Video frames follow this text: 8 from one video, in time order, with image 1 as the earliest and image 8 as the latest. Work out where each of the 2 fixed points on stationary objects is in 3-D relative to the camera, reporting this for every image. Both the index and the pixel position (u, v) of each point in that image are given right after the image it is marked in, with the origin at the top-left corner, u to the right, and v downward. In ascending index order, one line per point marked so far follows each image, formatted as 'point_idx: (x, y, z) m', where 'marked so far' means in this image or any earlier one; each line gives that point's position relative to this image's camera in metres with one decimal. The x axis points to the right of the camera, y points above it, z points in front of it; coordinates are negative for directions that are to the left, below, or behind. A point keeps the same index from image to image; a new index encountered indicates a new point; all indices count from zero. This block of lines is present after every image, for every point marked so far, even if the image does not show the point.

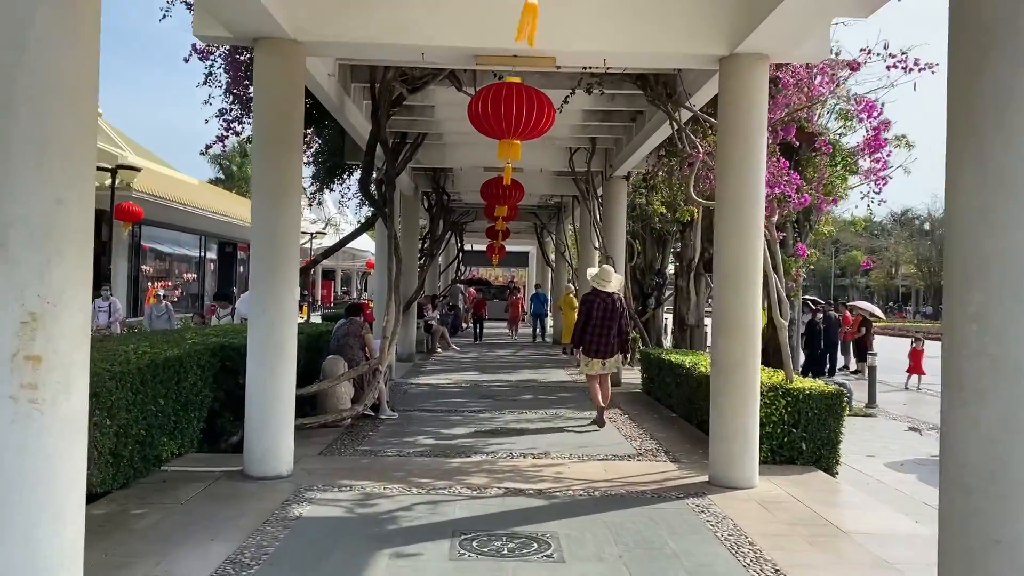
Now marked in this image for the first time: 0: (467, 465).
0: (-0.3, -1.3, +6.0) m
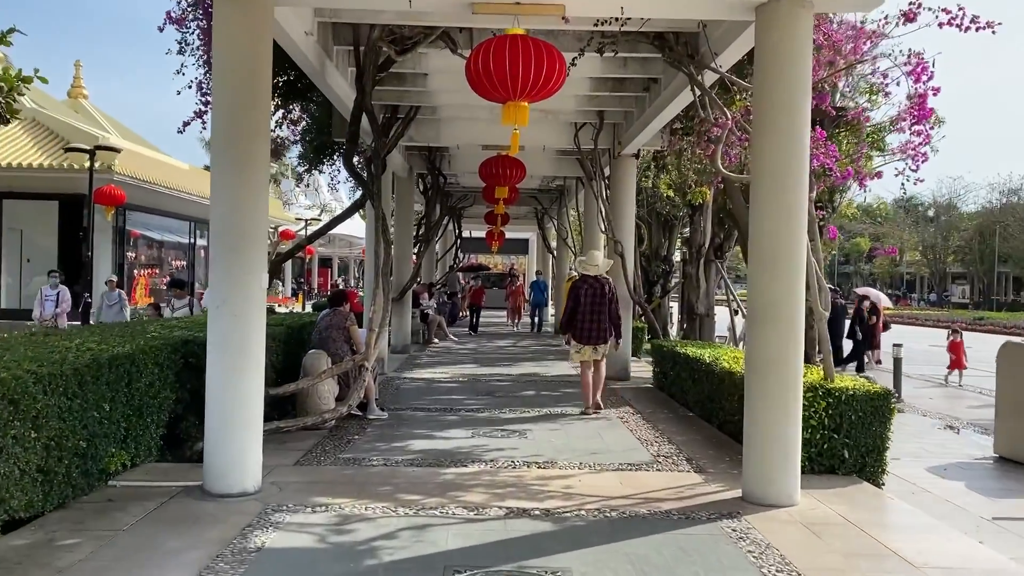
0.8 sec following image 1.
0: (-0.3, -1.2, +5.2) m
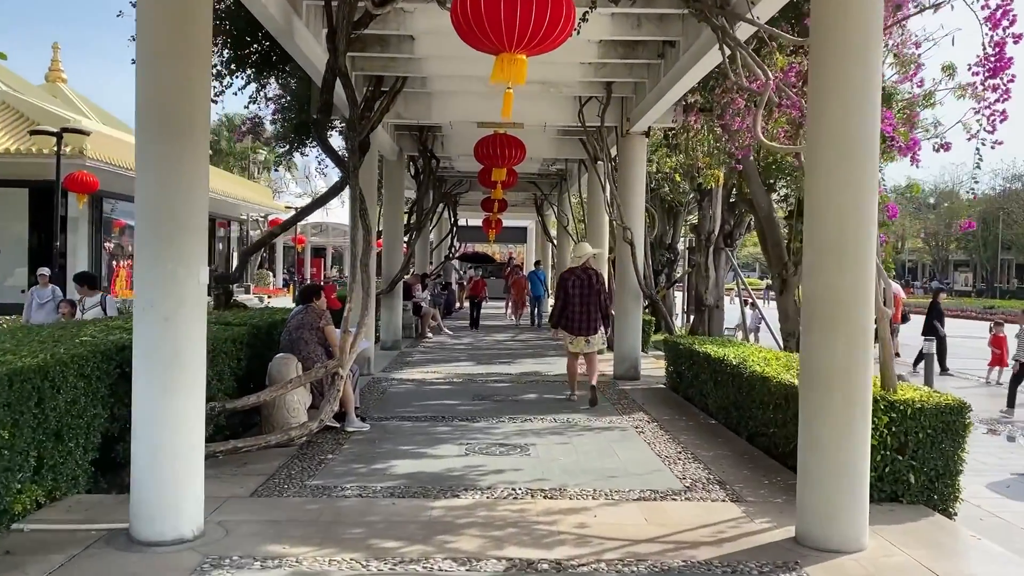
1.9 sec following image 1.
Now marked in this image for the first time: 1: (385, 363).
0: (-0.3, -1.2, +4.3) m
1: (-1.6, -1.0, +10.7) m
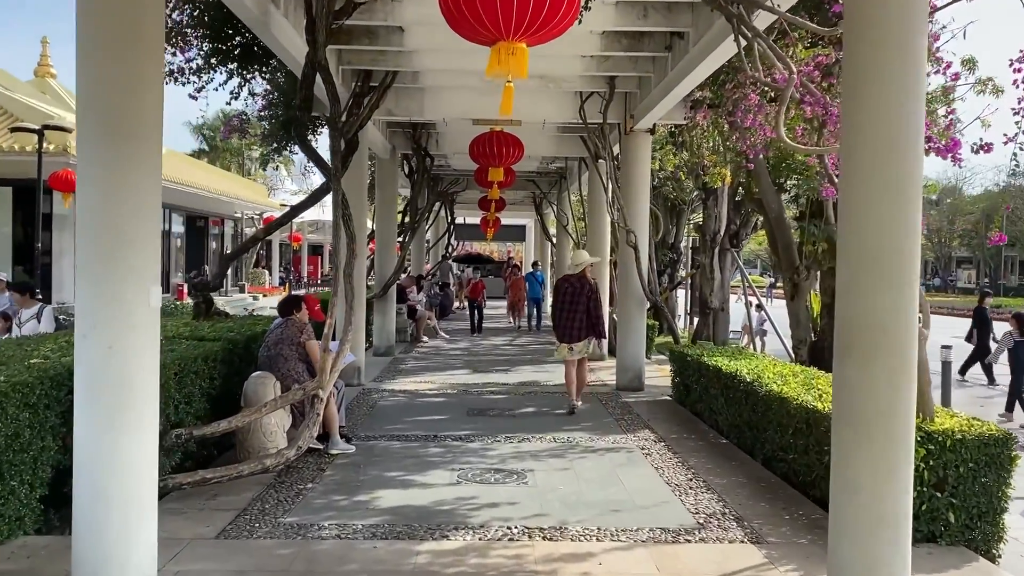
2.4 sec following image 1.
0: (-0.3, -1.3, +3.8) m
1: (-1.7, -1.0, +10.2) m
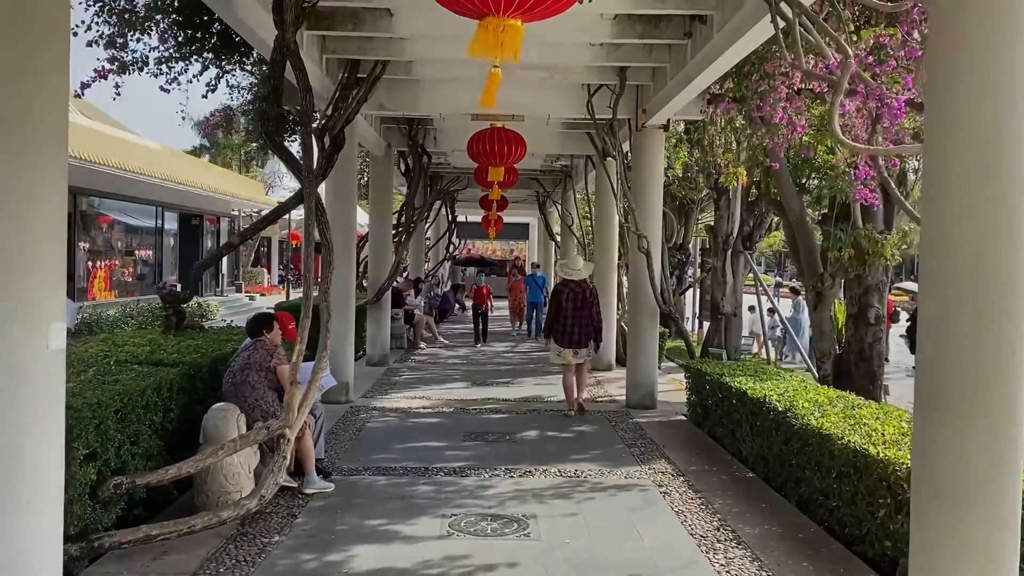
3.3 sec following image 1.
0: (-0.3, -1.4, +3.1) m
1: (-1.7, -1.1, +9.5) m
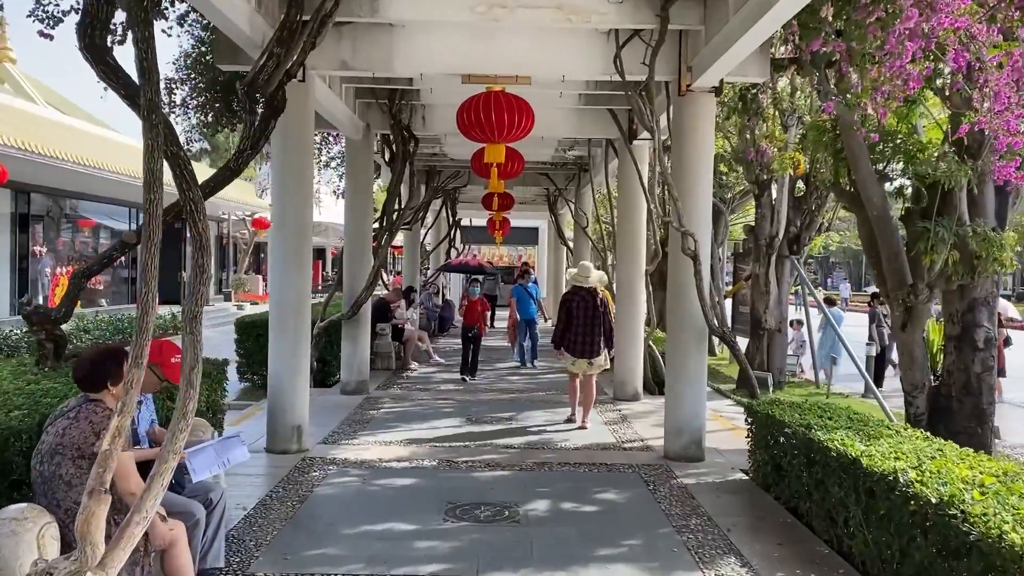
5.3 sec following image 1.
0: (-0.4, -1.5, +1.2) m
1: (-1.6, -1.2, +7.5) m
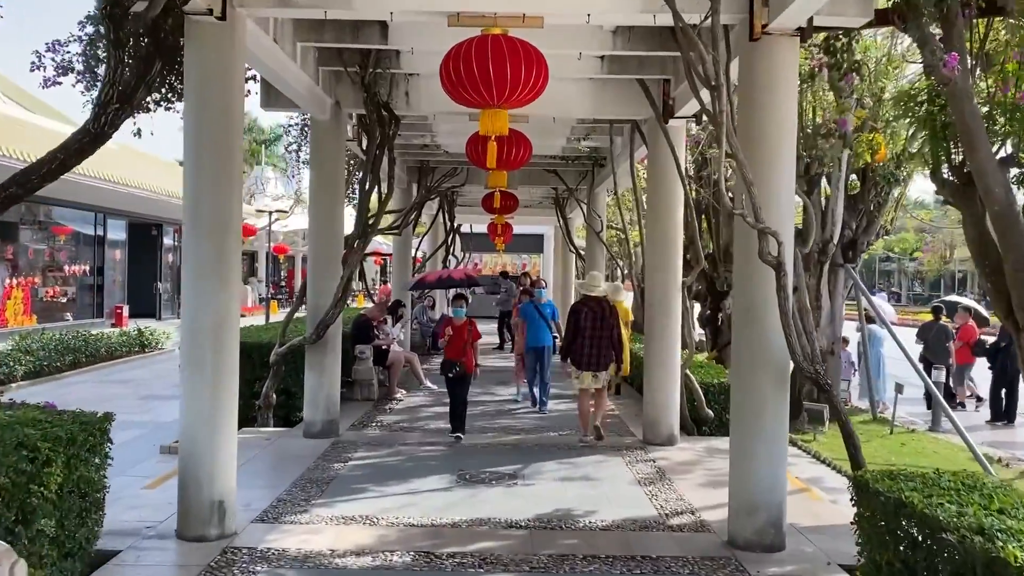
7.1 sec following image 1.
0: (-0.4, -1.5, -0.7) m
1: (-1.6, -1.4, +5.7) m
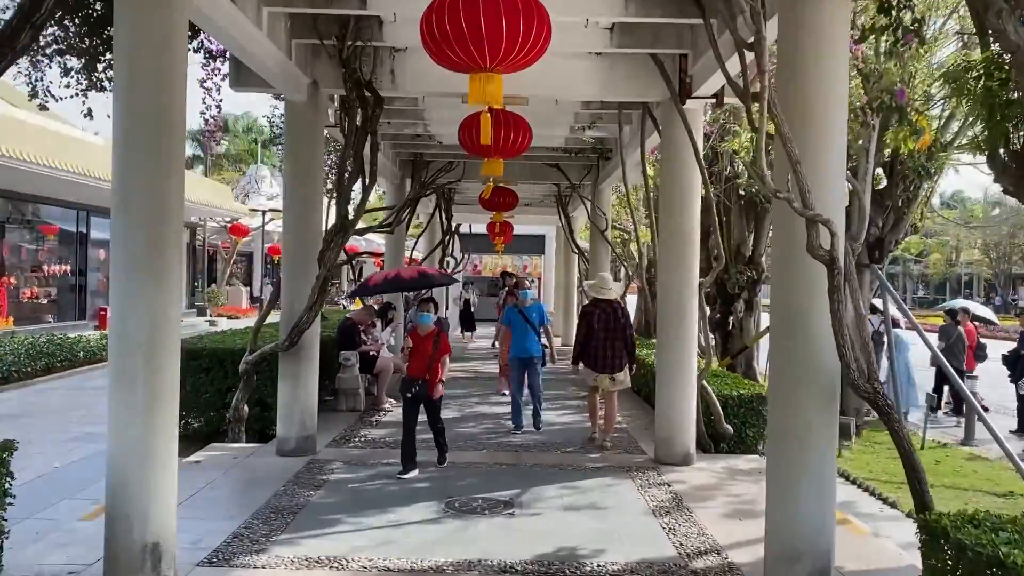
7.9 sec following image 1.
0: (-0.4, -1.5, -1.4) m
1: (-1.6, -1.4, +4.9) m
